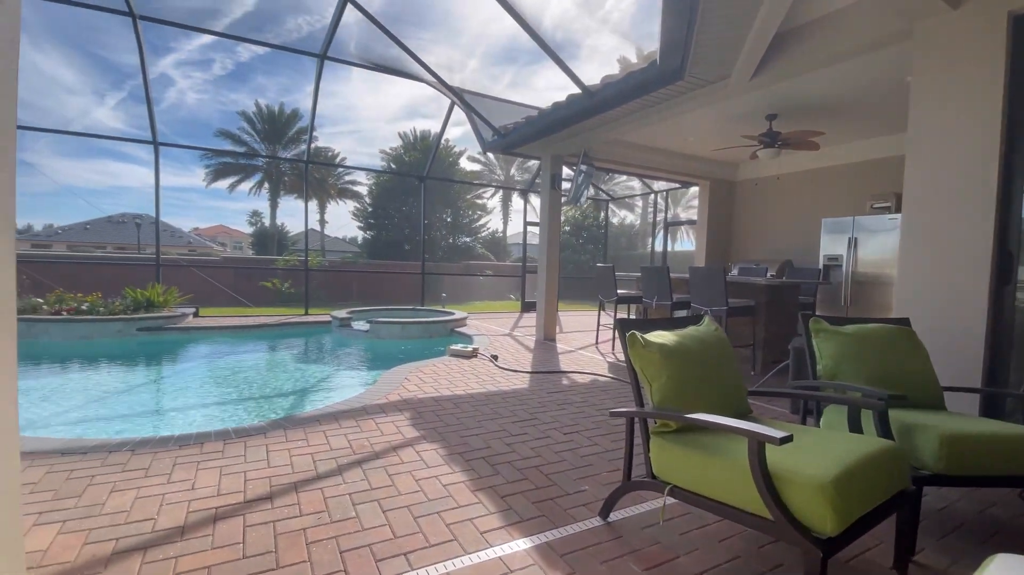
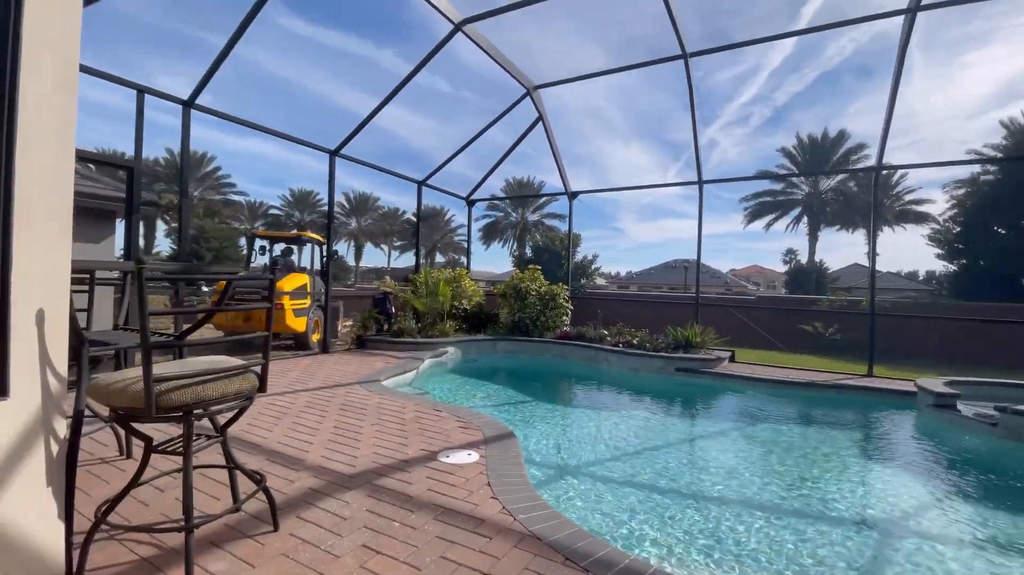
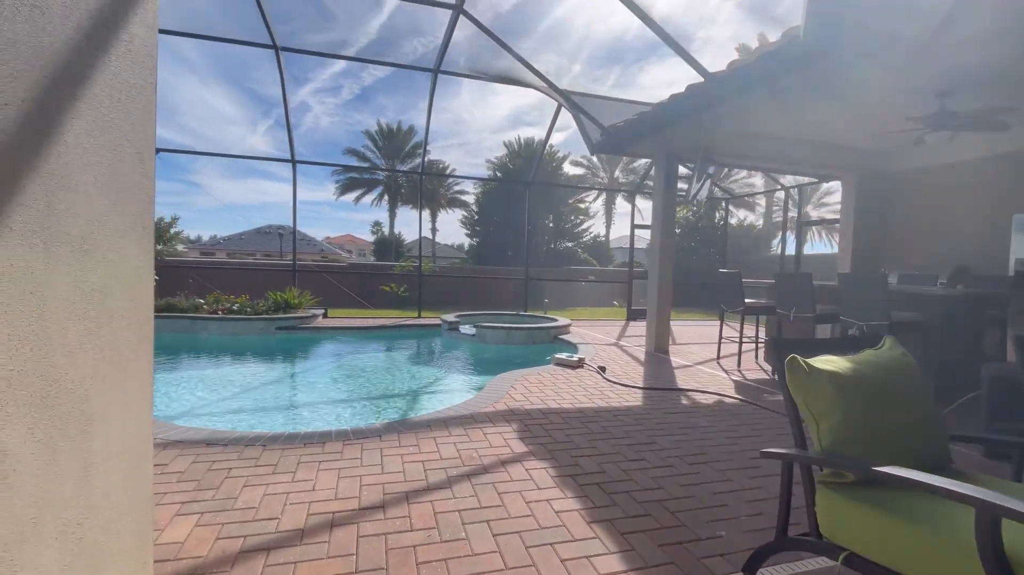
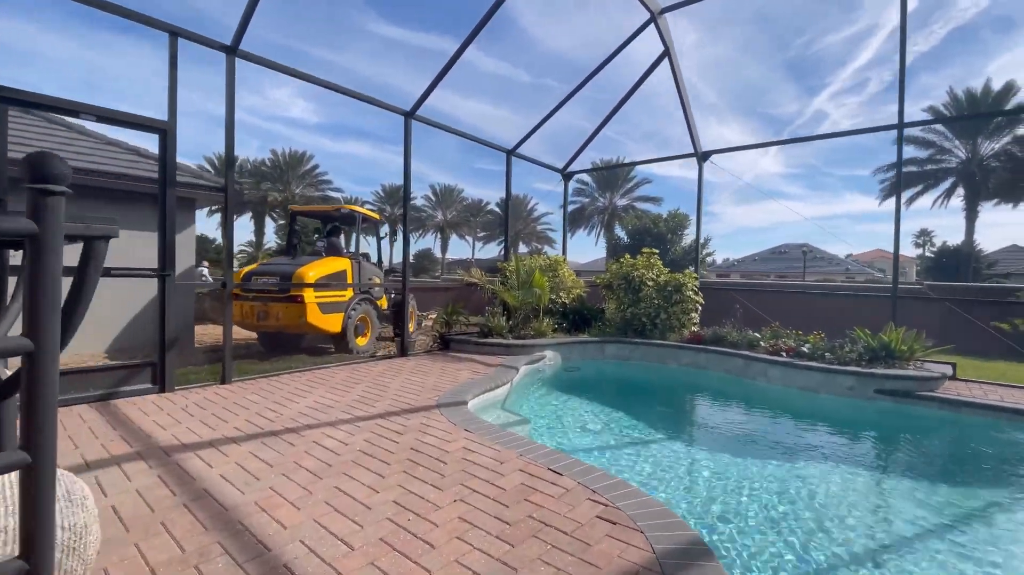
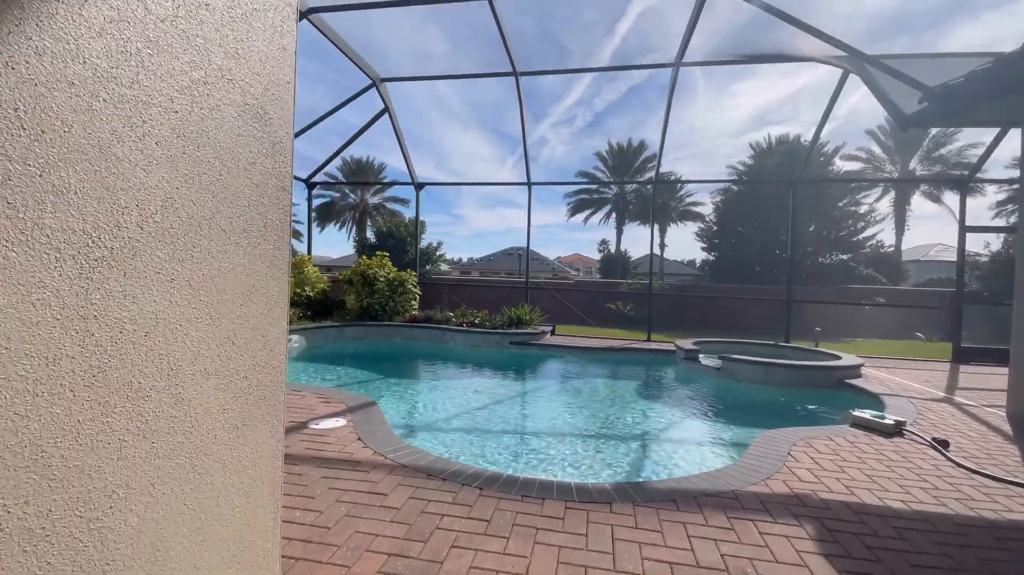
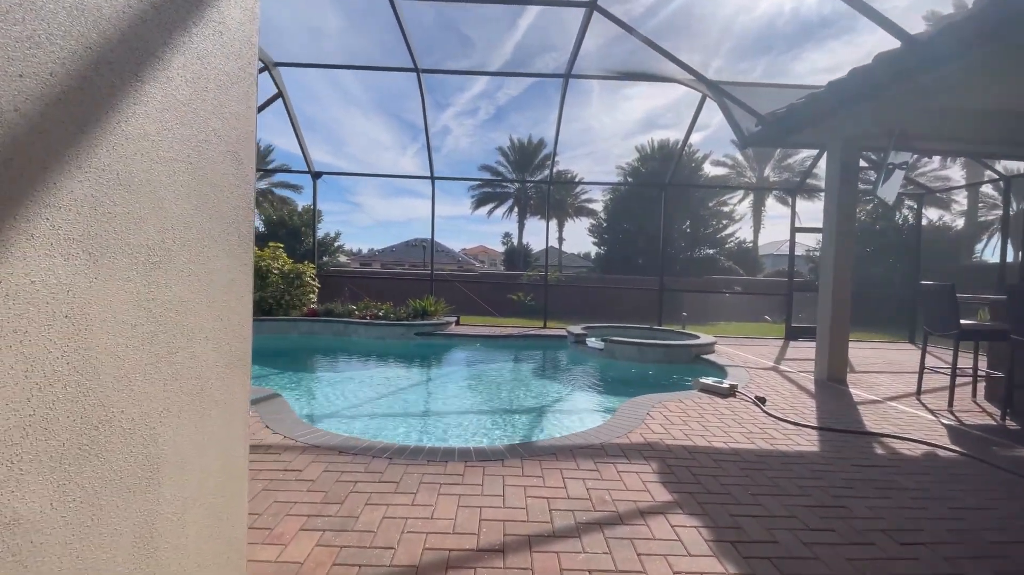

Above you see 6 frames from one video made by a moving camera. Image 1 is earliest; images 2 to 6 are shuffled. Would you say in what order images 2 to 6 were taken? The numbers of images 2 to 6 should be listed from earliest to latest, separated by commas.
3, 6, 5, 2, 4
